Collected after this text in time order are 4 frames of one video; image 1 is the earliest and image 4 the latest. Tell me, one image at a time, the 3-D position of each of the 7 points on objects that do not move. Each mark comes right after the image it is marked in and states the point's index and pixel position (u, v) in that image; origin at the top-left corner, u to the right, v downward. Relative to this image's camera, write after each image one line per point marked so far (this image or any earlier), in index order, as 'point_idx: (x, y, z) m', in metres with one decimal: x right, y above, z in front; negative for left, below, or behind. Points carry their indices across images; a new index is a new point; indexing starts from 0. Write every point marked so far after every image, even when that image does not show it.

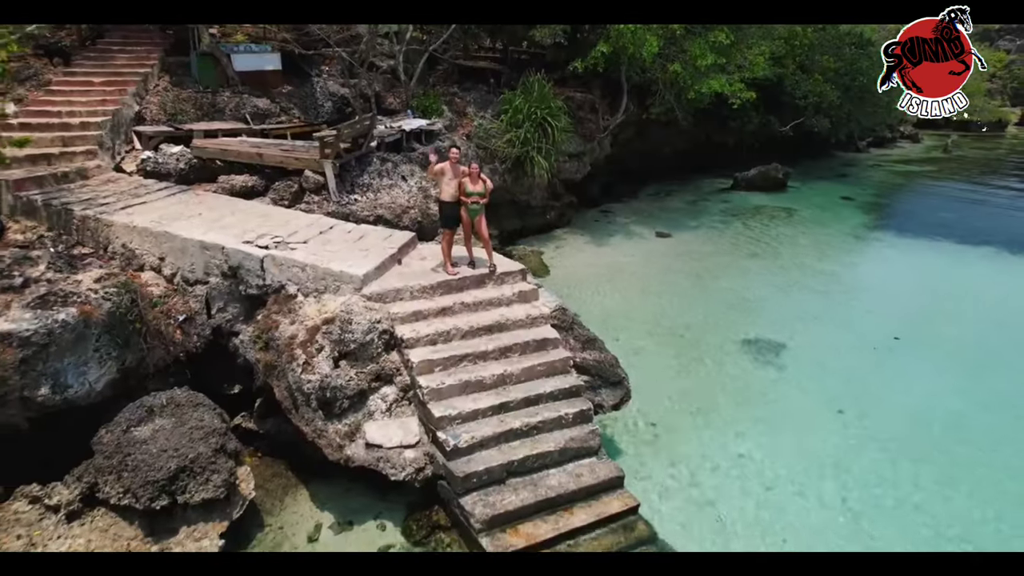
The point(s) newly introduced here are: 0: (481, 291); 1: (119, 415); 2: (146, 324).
0: (-0.2, 0.0, +6.0) m
1: (-2.5, -0.8, +4.8) m
2: (-2.4, -0.2, +5.2) m
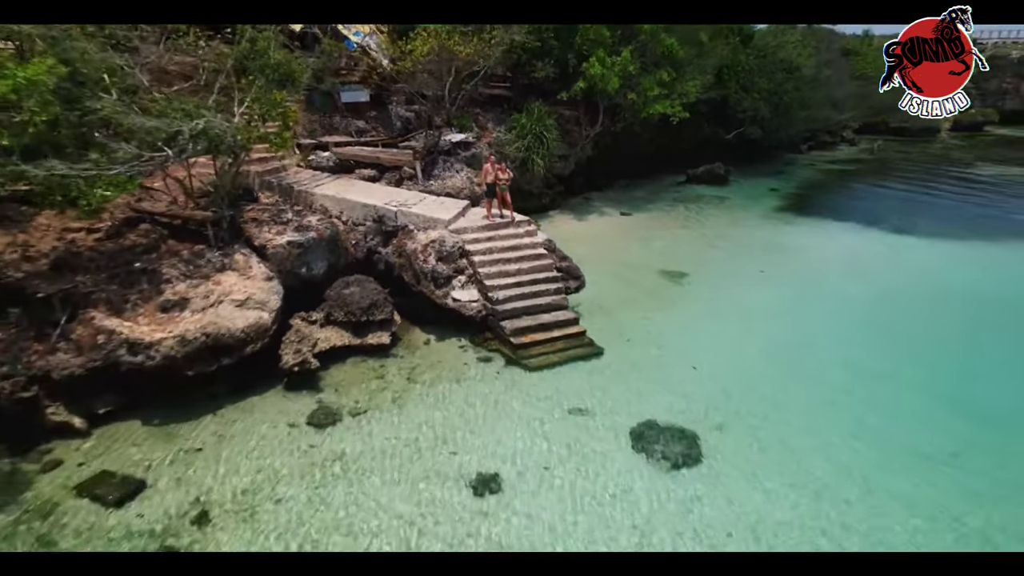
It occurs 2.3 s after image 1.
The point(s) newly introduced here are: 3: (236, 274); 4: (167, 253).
0: (-0.1, +0.8, +11.2) m
1: (-2.3, 0.0, +10.1) m
2: (-2.2, +0.6, +10.5) m
3: (-3.1, +0.2, +8.8) m
4: (-3.9, +0.4, +8.8) m
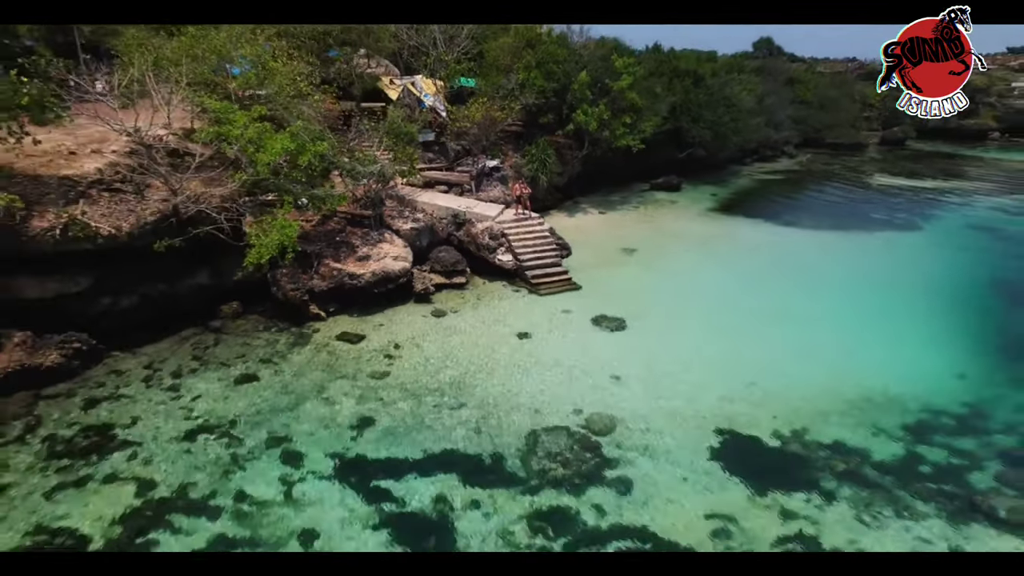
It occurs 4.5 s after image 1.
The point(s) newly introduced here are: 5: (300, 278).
0: (+0.4, +1.6, +19.4) m
1: (-1.9, +0.9, +18.2) m
2: (-1.8, +1.4, +18.6) m
3: (-2.7, +1.0, +17.0) m
4: (-3.5, +1.2, +16.9) m
5: (-4.2, +0.2, +15.6) m
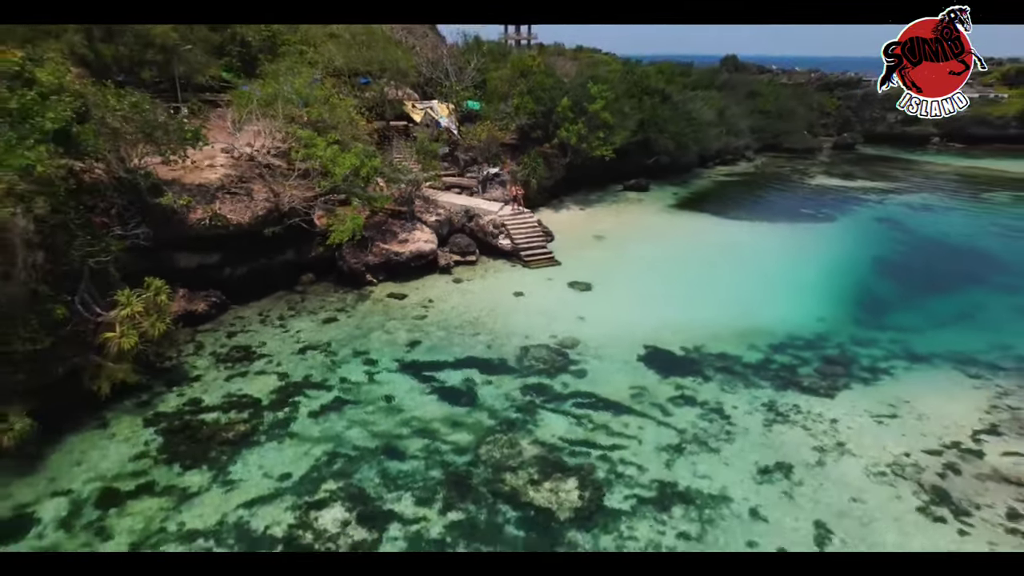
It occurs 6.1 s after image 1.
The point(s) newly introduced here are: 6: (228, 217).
0: (+0.3, +2.4, +25.6) m
1: (-1.9, +1.6, +24.4) m
2: (-1.9, +2.1, +24.8) m
3: (-2.7, +1.7, +23.2) m
4: (-3.6, +1.9, +23.1) m
5: (-4.3, +0.9, +21.8) m
6: (-6.9, +1.7, +19.1) m
